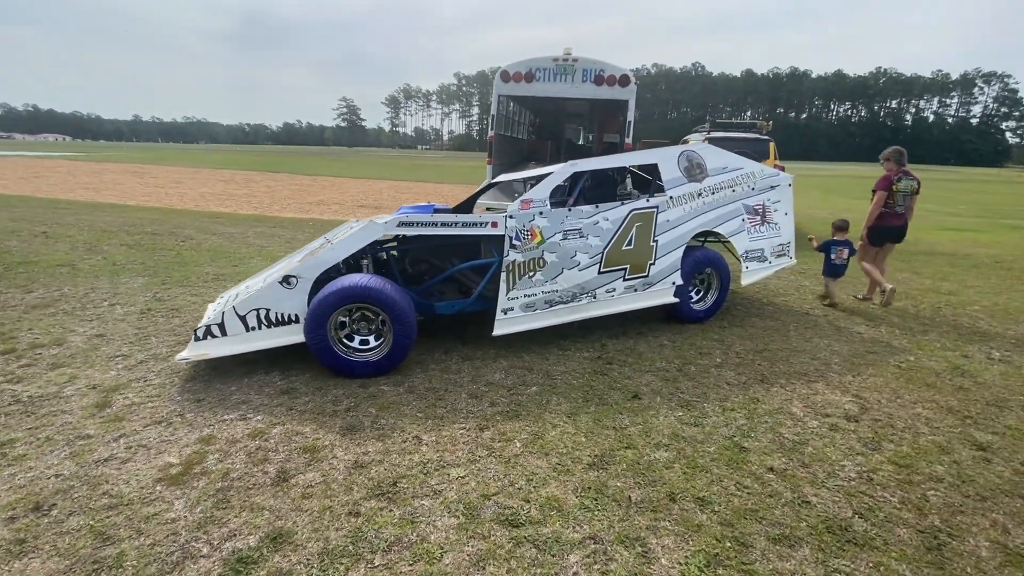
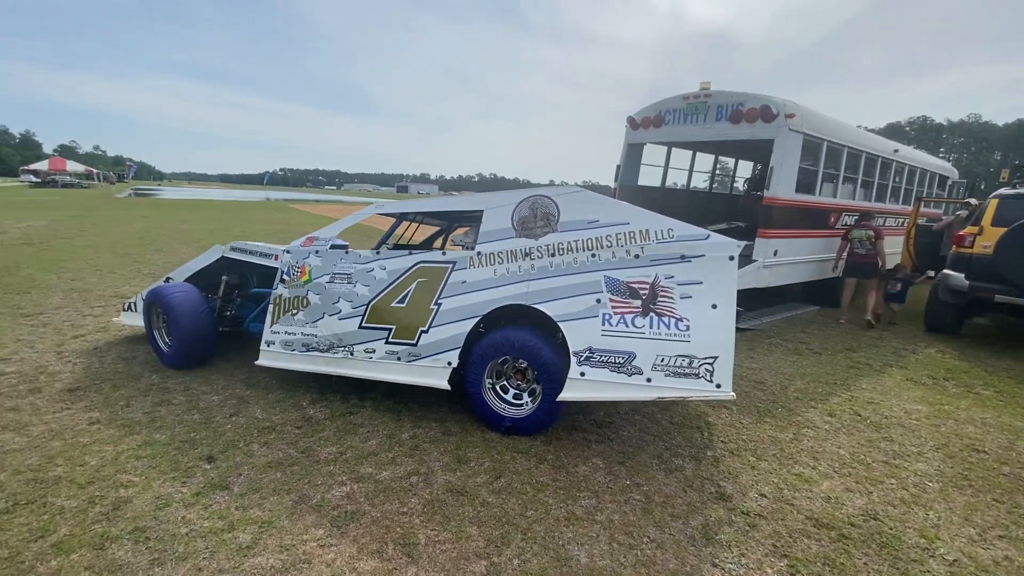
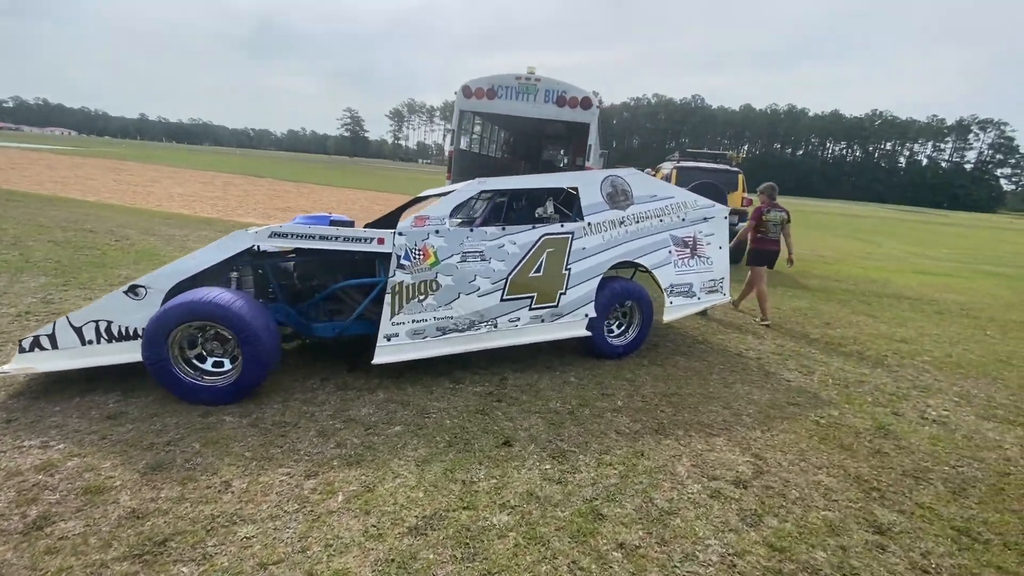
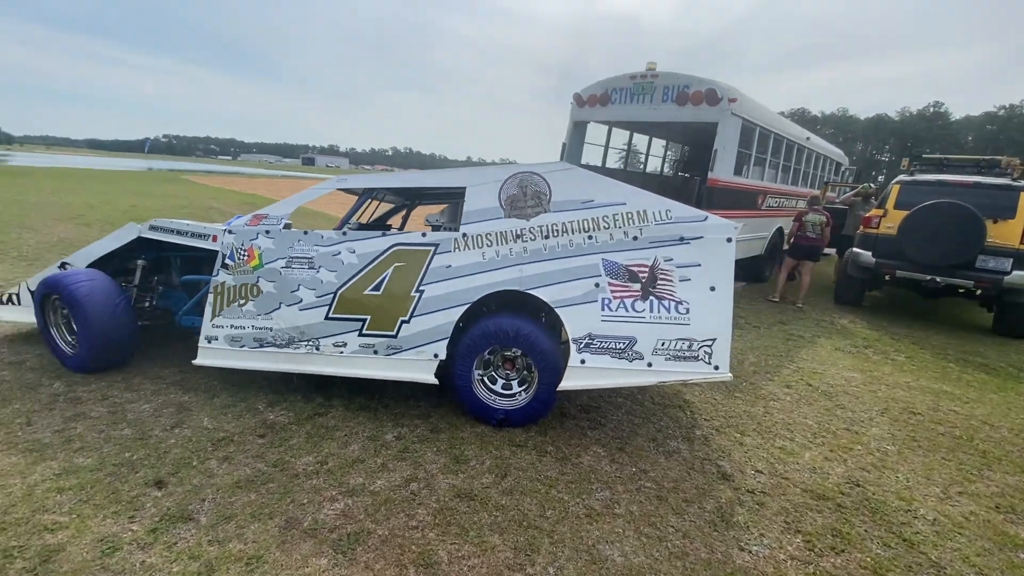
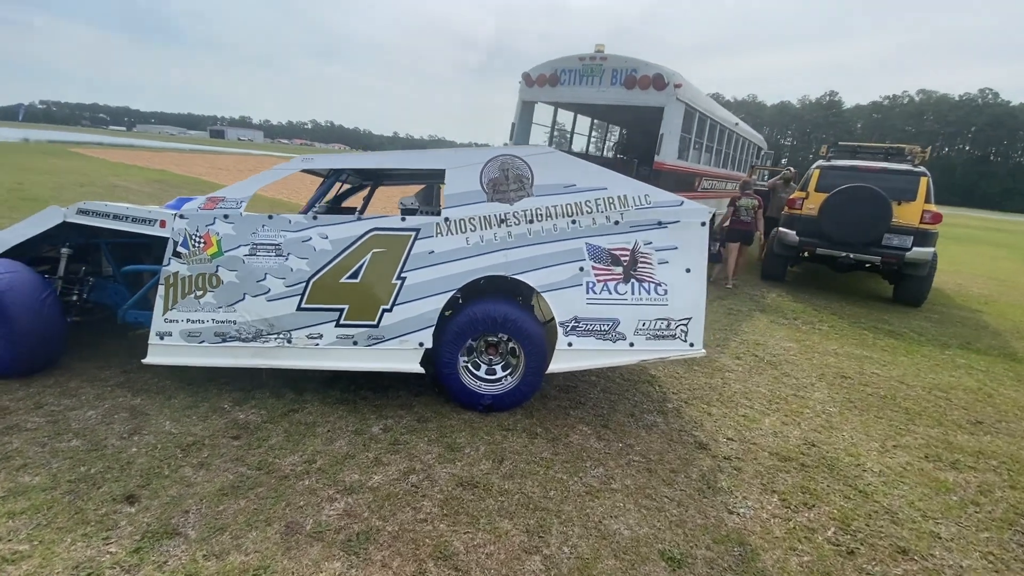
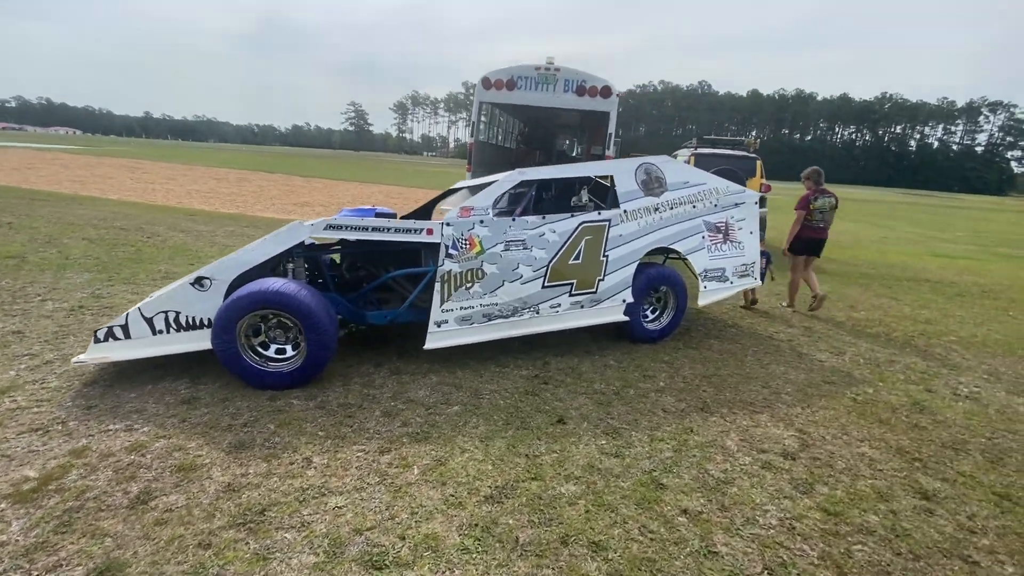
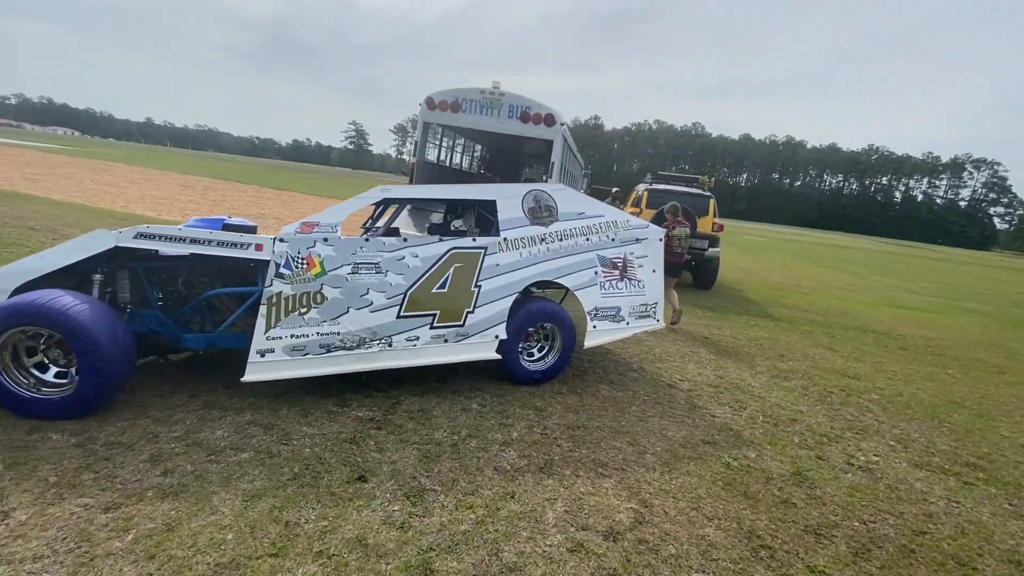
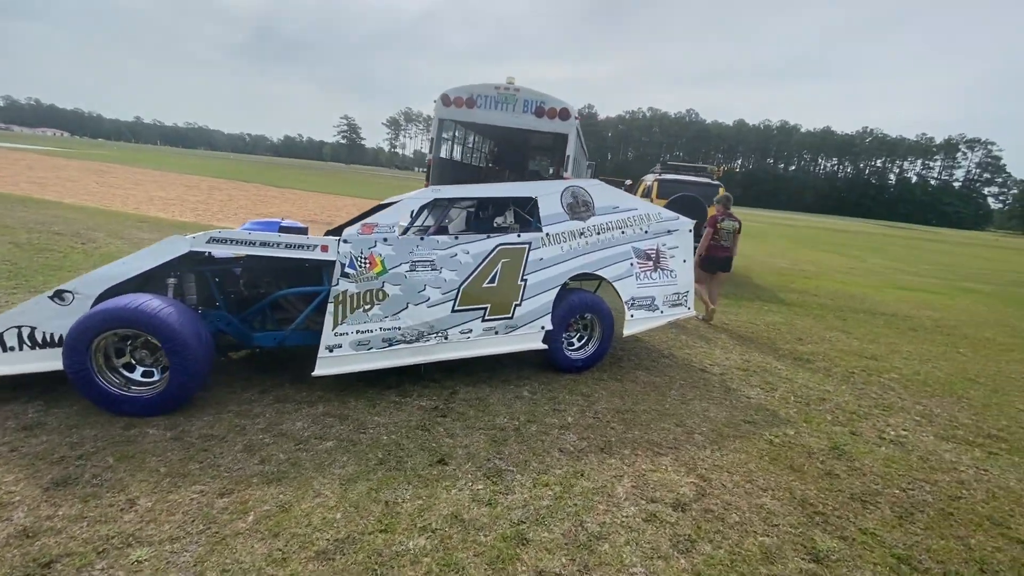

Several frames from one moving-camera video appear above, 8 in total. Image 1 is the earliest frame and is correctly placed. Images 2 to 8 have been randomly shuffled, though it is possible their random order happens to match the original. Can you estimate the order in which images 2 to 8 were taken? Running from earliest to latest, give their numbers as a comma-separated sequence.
6, 3, 8, 7, 5, 4, 2
